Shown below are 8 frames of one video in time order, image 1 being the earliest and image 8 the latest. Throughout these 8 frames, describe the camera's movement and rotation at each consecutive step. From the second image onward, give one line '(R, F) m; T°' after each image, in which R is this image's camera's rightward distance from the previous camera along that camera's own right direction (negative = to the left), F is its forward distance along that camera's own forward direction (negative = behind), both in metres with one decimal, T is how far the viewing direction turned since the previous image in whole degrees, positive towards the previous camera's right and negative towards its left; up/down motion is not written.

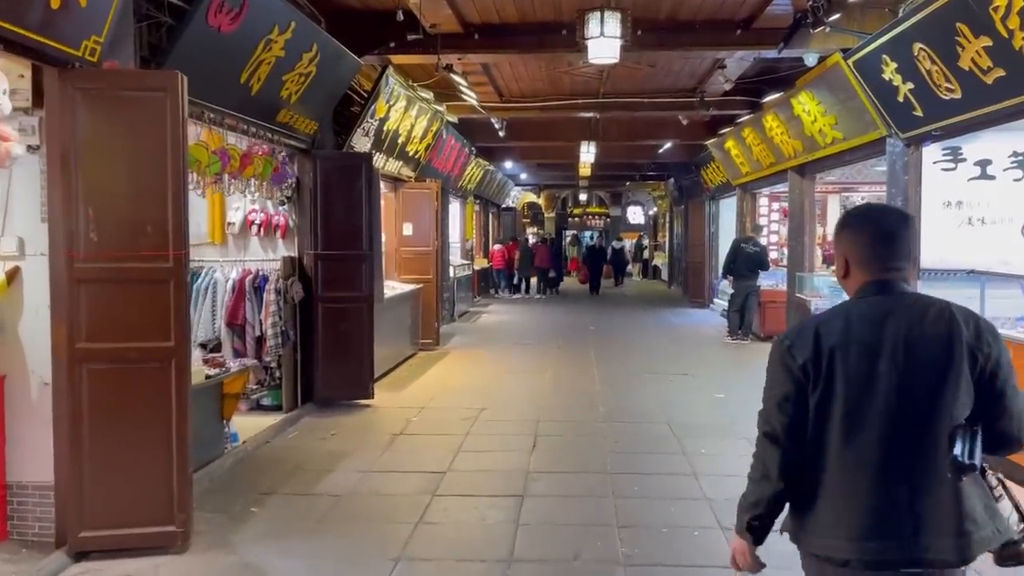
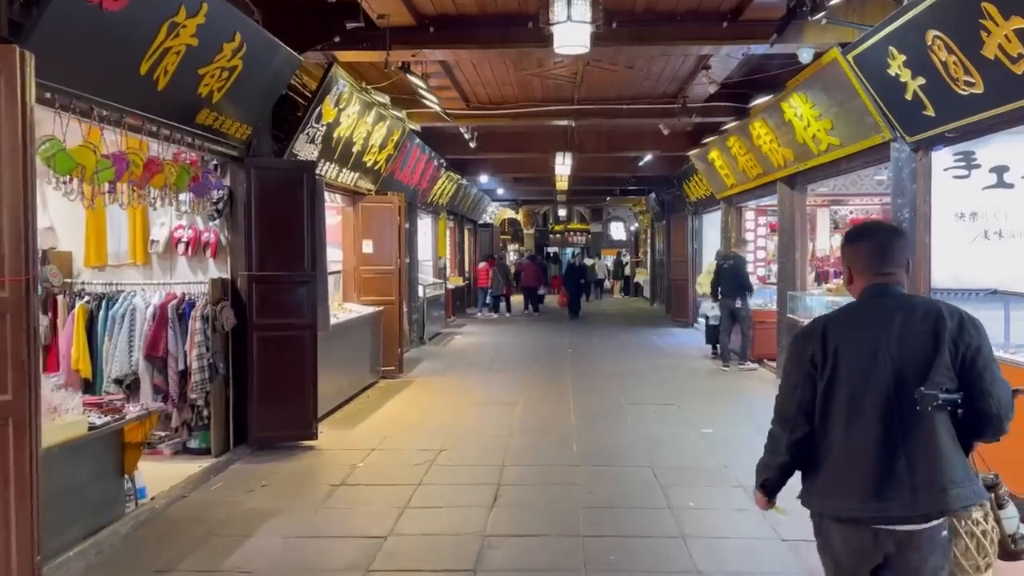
(+0.2, +0.7) m; +1°
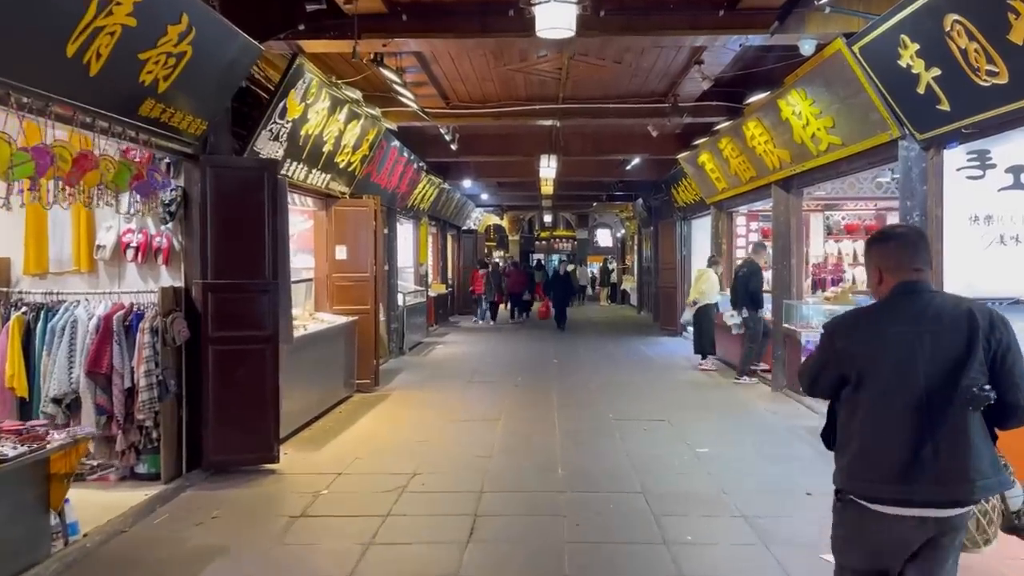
(0.0, +0.4) m; +1°
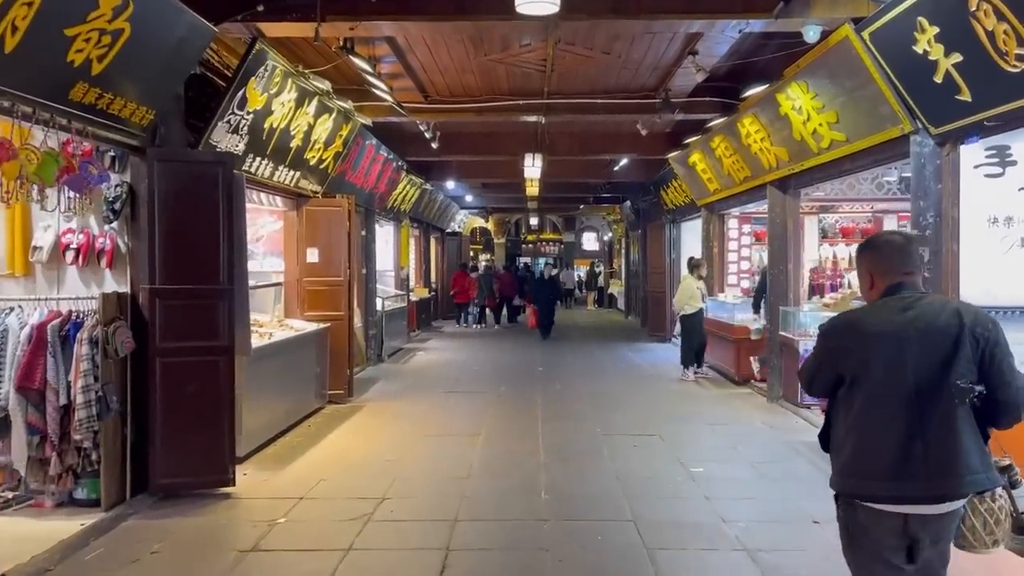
(0.0, +0.4) m; +1°
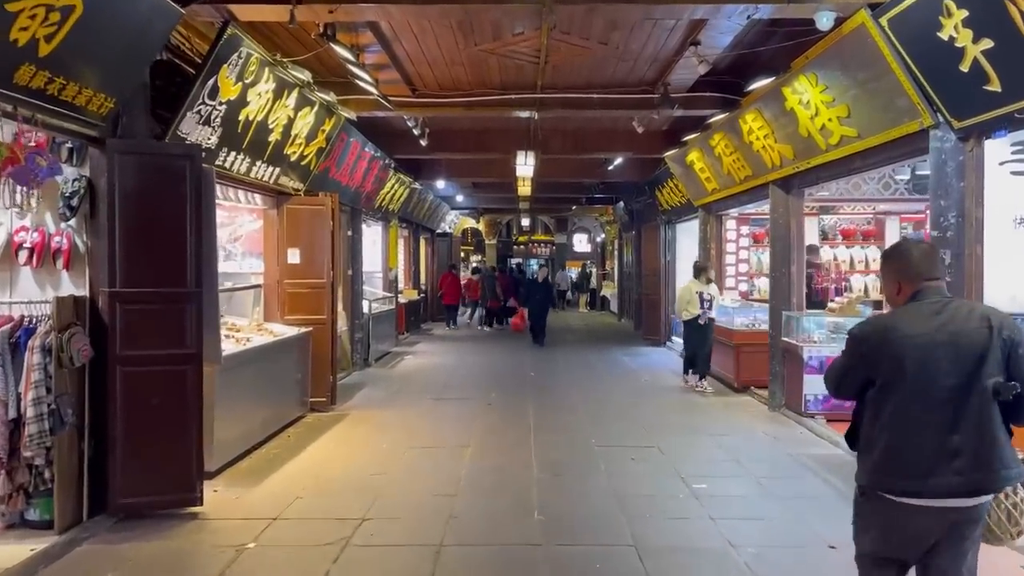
(0.0, +0.3) m; +1°
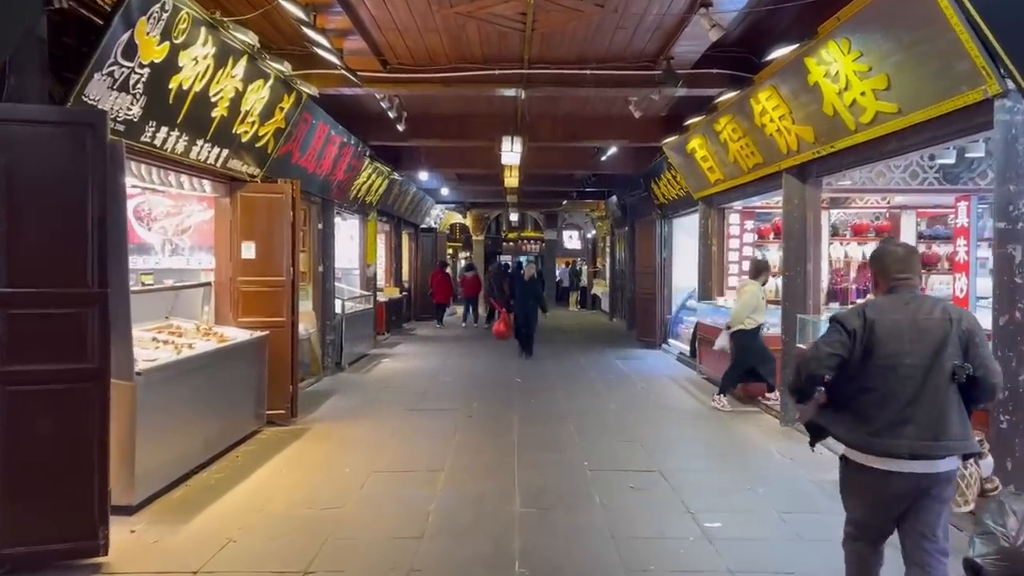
(+0.1, +0.8) m; +1°
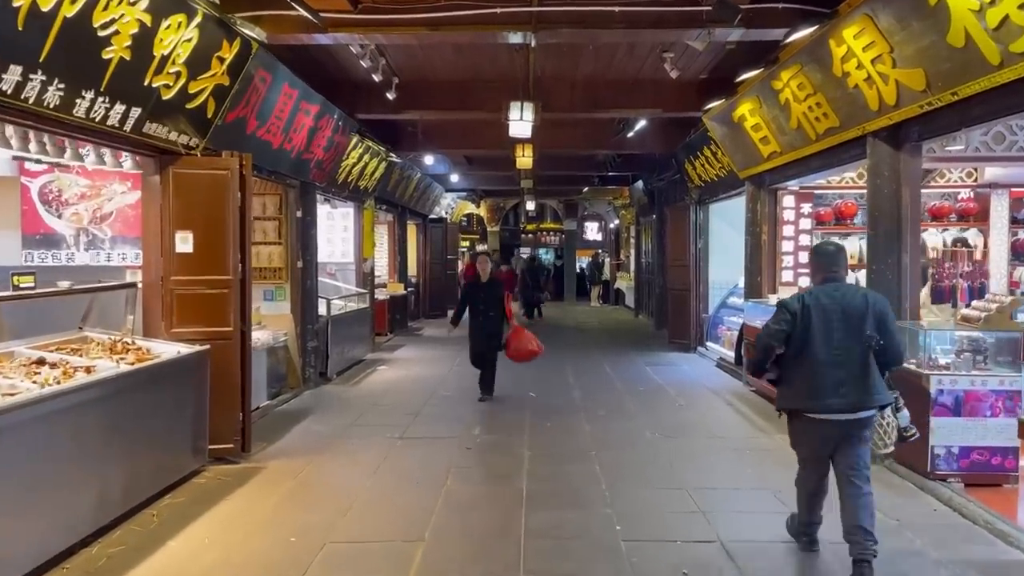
(+0.1, +1.4) m; -2°
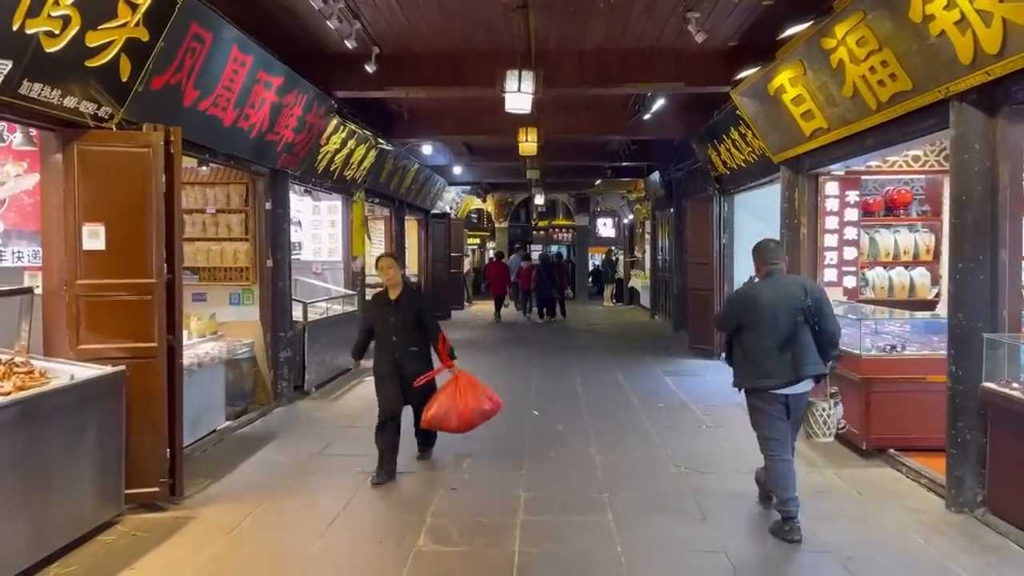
(+0.1, +1.0) m; -1°
